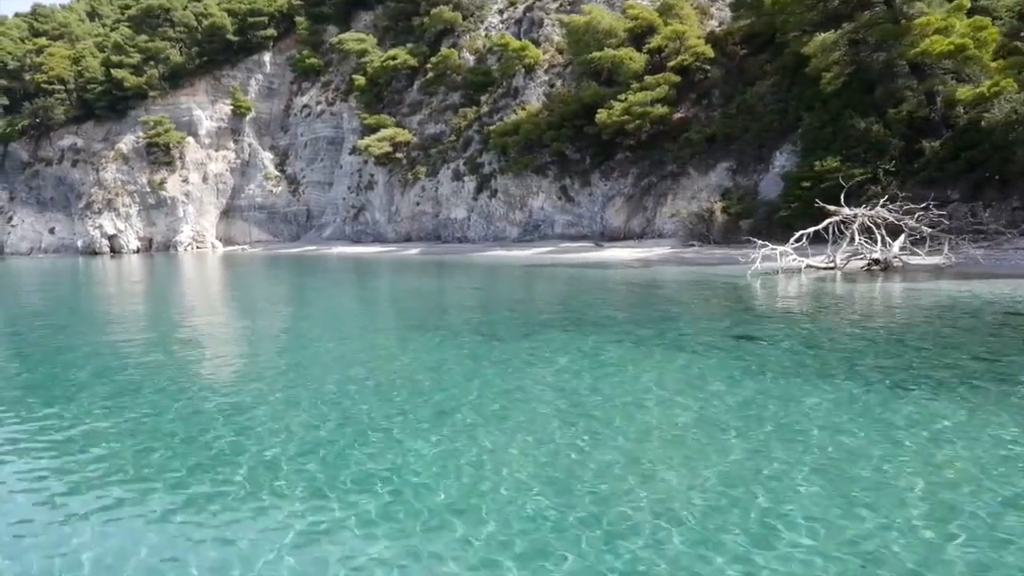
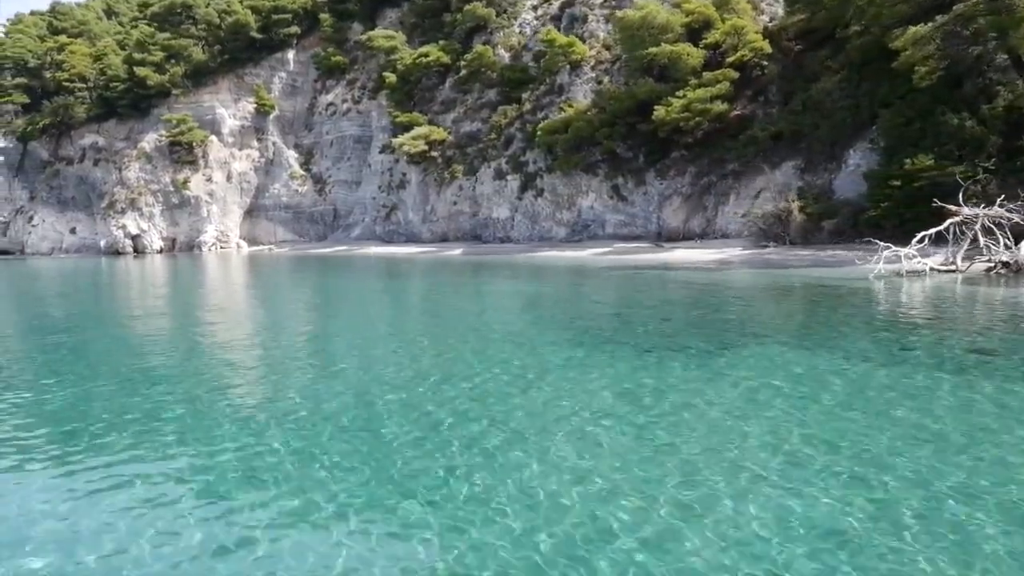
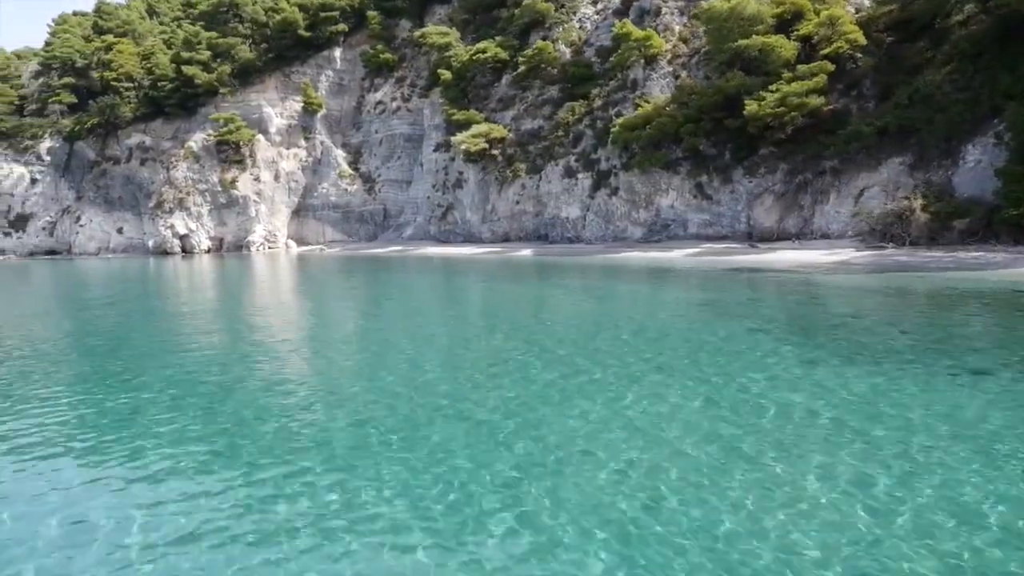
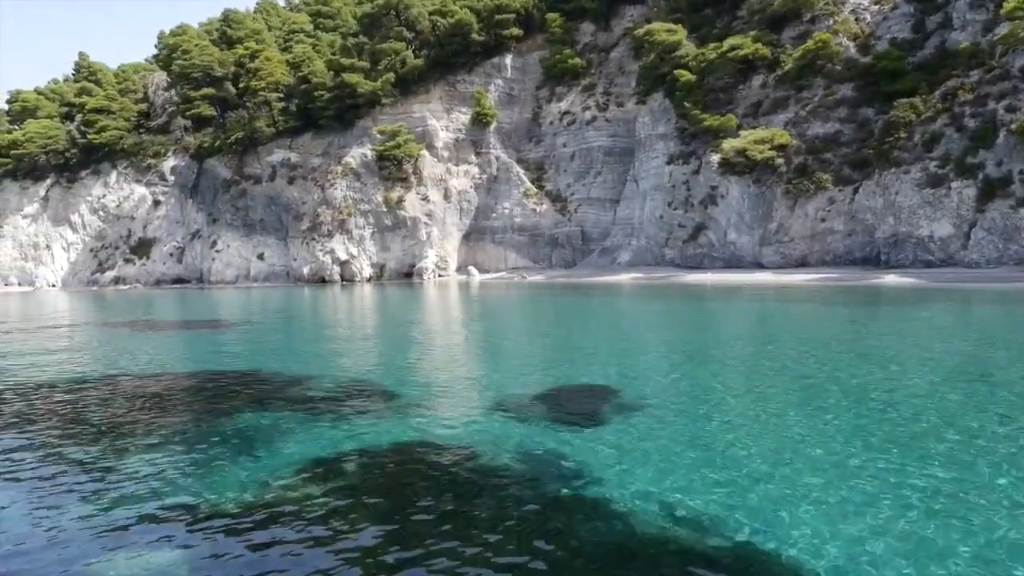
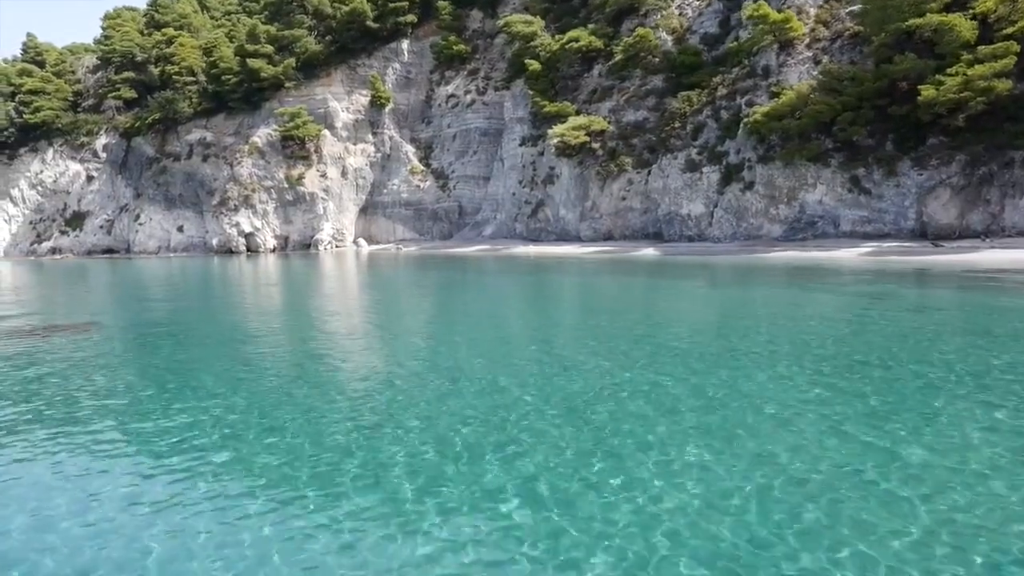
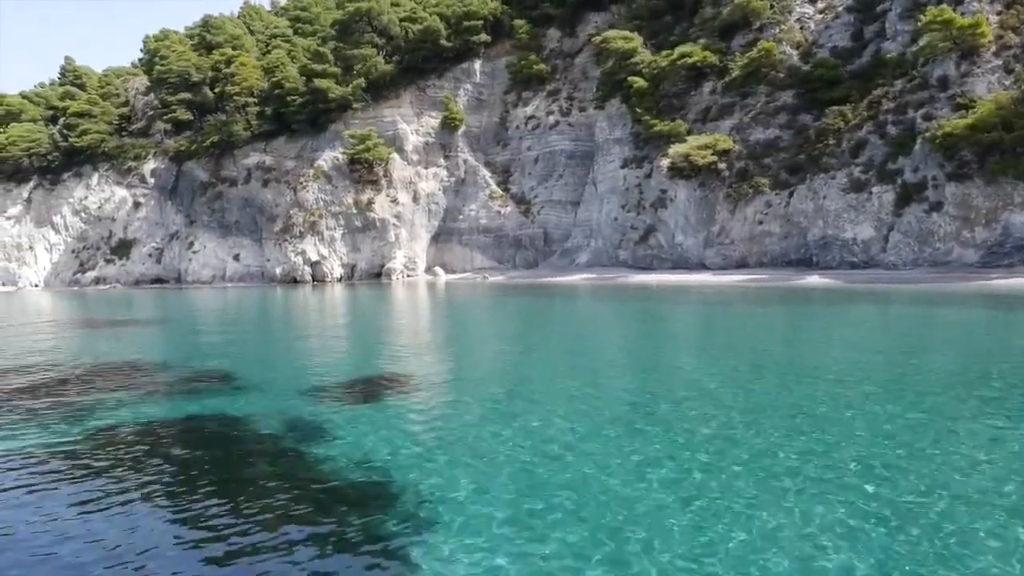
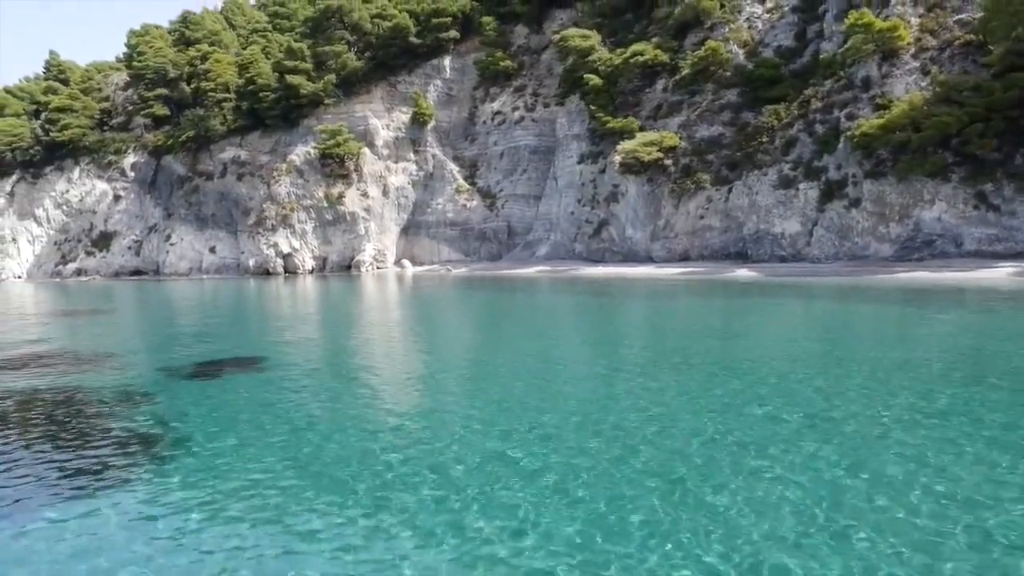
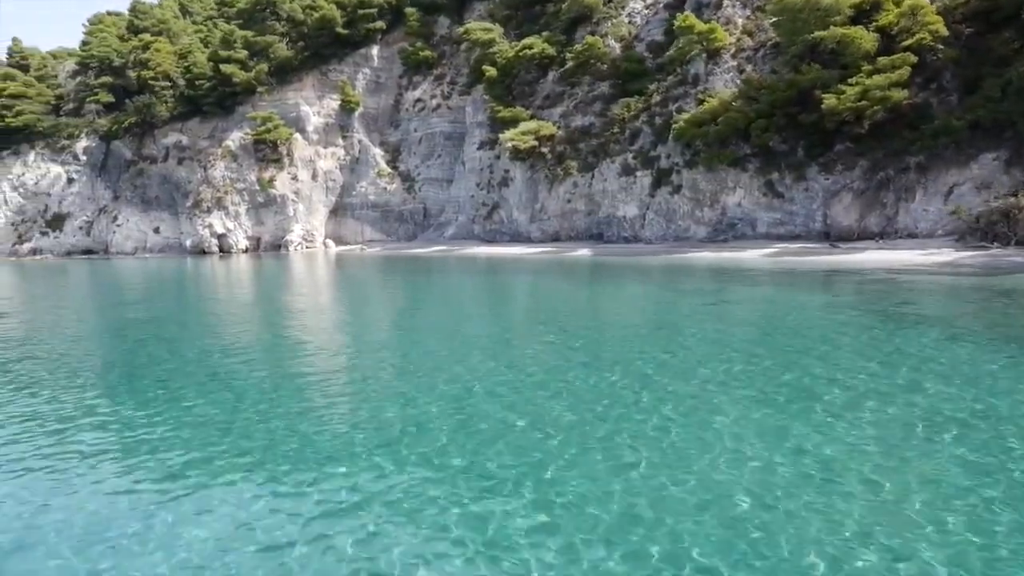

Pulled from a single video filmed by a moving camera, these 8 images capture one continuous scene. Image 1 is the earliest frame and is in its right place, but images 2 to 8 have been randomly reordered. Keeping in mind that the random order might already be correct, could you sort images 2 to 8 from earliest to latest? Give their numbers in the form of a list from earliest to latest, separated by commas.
2, 3, 8, 5, 7, 6, 4
